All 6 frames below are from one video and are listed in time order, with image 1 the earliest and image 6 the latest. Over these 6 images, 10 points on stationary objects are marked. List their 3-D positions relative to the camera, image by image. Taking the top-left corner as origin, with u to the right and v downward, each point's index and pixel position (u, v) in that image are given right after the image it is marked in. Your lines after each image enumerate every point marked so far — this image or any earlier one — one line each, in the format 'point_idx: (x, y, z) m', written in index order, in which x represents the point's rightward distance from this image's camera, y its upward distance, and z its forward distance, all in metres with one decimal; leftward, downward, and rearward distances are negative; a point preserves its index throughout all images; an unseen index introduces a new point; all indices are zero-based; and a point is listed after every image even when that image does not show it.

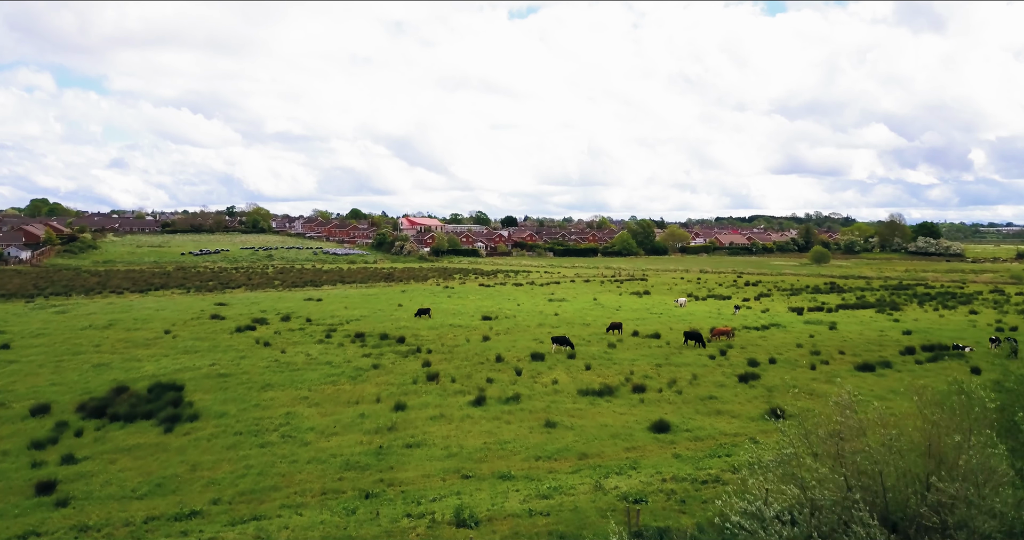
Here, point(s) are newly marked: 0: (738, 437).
0: (+5.3, -3.9, +17.8) m
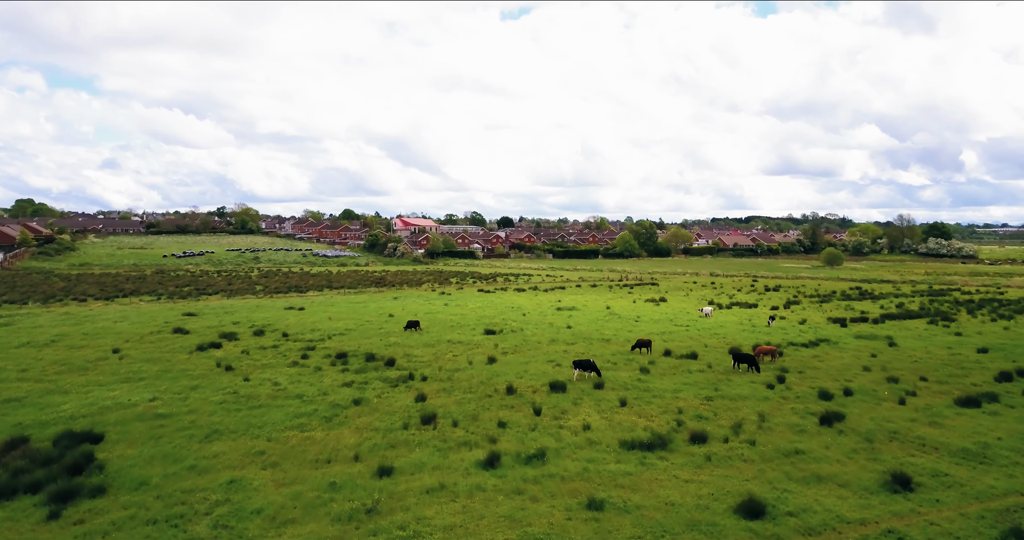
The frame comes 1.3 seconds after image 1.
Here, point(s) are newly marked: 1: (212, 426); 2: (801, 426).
0: (+5.8, -4.2, +12.4) m
1: (-7.6, -3.9, +19.1) m
2: (+7.3, -3.9, +19.1) m
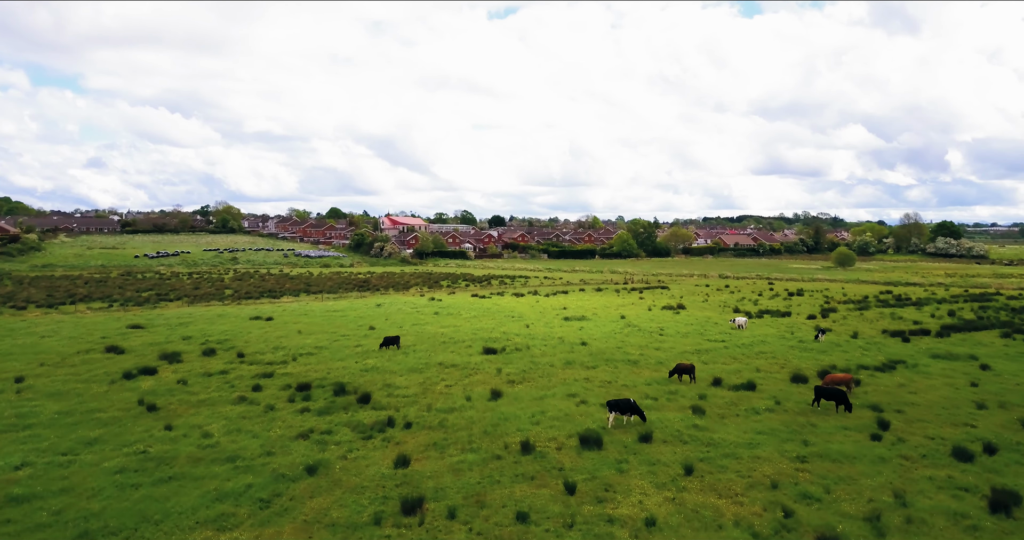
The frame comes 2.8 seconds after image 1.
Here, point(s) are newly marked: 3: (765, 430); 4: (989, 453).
0: (+6.4, -4.5, +6.2) m
1: (-7.1, -4.2, +12.7) m
2: (+7.7, -4.2, +12.9) m
3: (+6.2, -3.9, +18.6) m
4: (+10.4, -4.0, +16.6) m
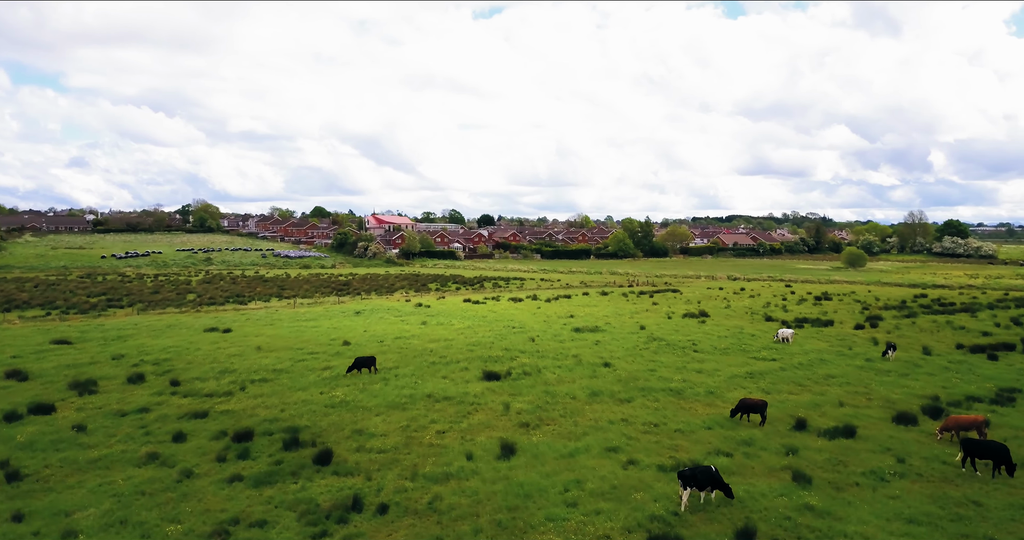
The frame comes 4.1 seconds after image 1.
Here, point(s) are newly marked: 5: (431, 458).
0: (+7.0, -4.6, +0.1) m
1: (-6.6, -4.3, +6.3) m
2: (+8.3, -4.3, +6.8) m
3: (+6.6, -4.0, +12.5) m
4: (+10.9, -4.1, +10.6) m
5: (-1.7, -3.8, +15.8) m
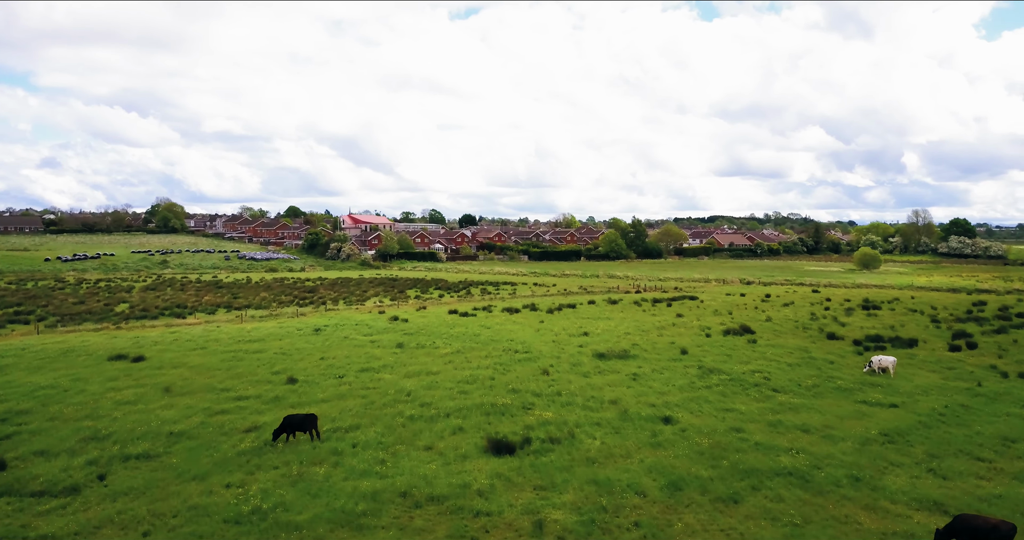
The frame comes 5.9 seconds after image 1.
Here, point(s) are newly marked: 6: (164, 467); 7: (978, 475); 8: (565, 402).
0: (+8.1, -4.8, -8.1) m
1: (-5.7, -4.6, -2.3) m
2: (+9.2, -4.5, -1.4) m
3: (+7.4, -4.2, +4.3) m
4: (+11.7, -4.3, +2.4) m
5: (-1.0, -4.1, +7.3) m
6: (-6.7, -3.8, +14.6) m
7: (+8.7, -3.7, +14.1) m
8: (+1.4, -3.4, +19.8) m
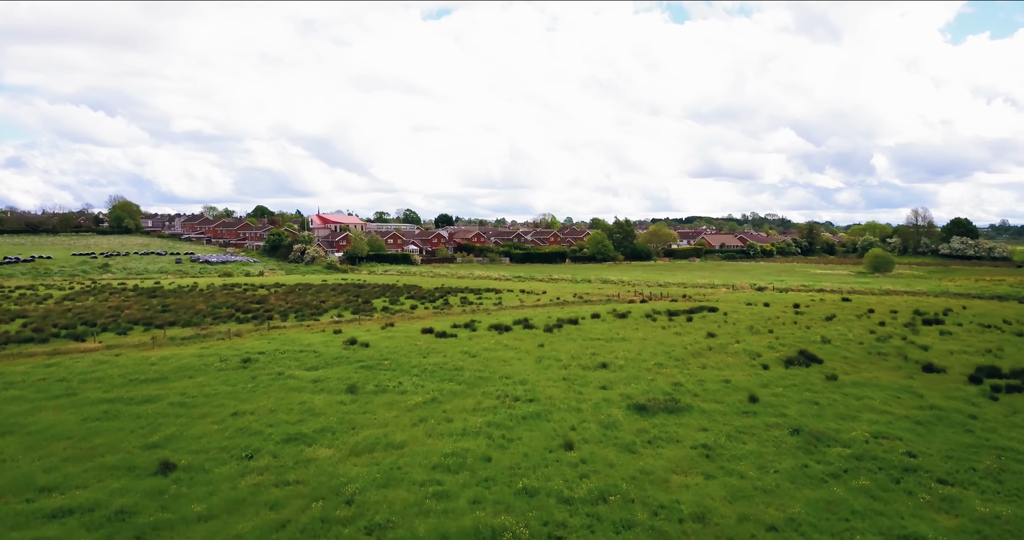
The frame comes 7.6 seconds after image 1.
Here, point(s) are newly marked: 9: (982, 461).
0: (+9.3, -5.1, -16.3) m
1: (-4.7, -4.9, -10.9) m
2: (+10.1, -4.8, -9.5) m
3: (+8.1, -4.5, -3.9) m
4: (+12.5, -4.6, -5.6) m
5: (-0.4, -4.4, -1.1) m
6: (-6.3, -4.1, +6.0) m
7: (+9.1, -4.0, +6.0) m
8: (+1.7, -3.7, +11.4) m
9: (+9.1, -3.6, +14.9) m
